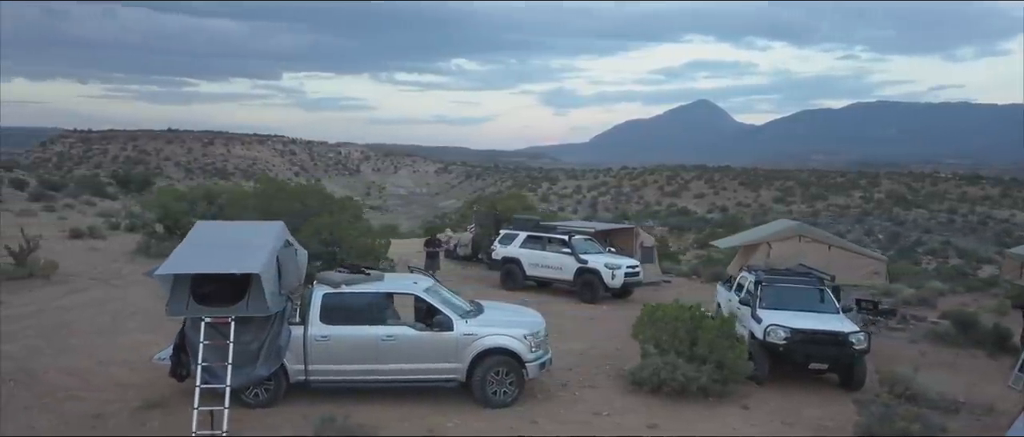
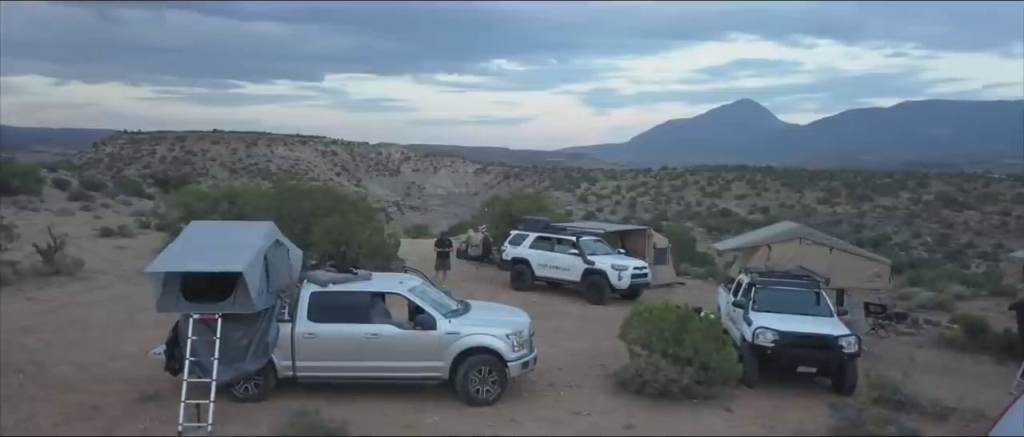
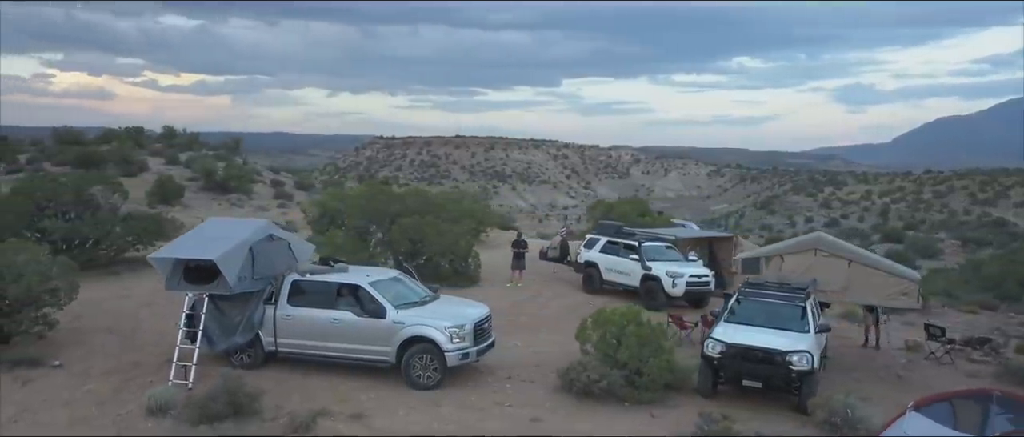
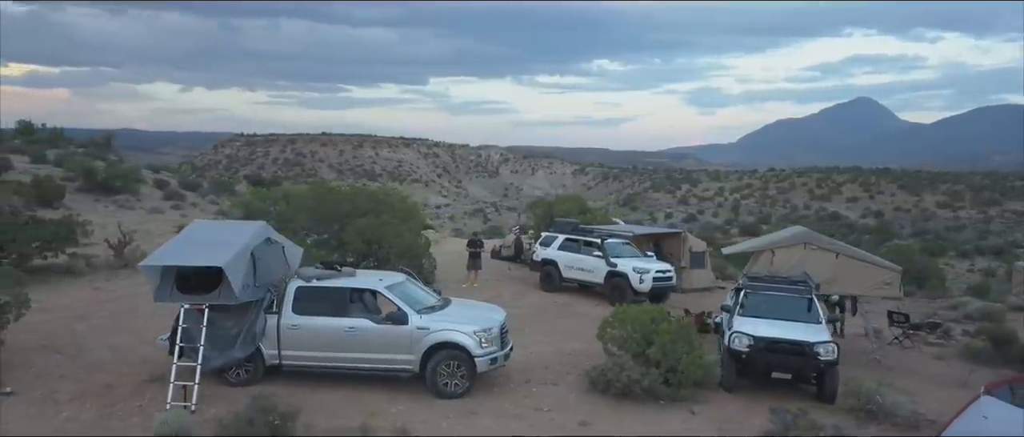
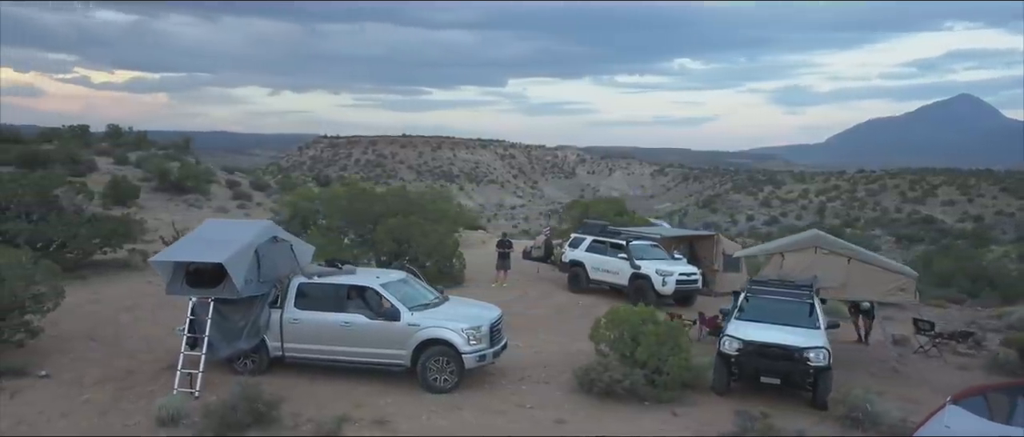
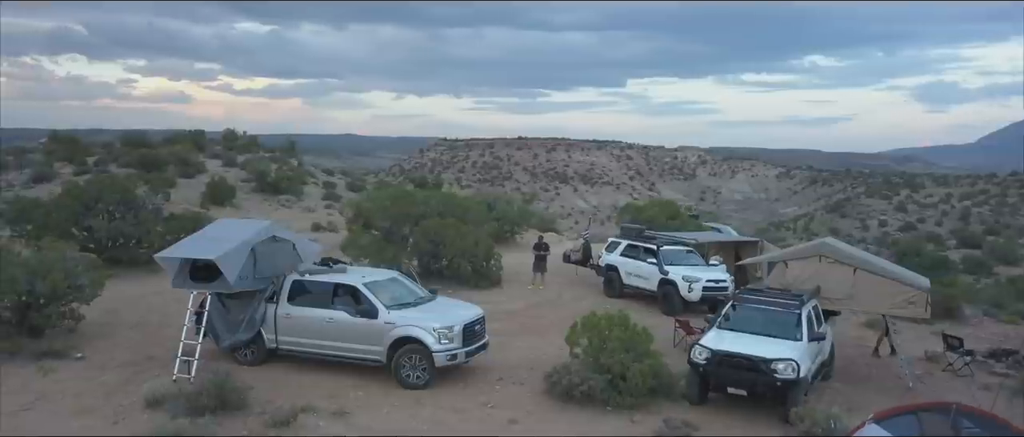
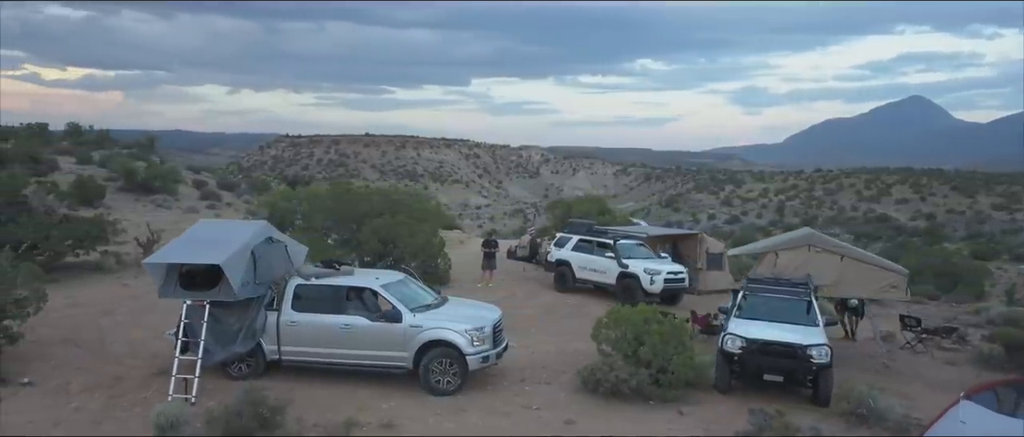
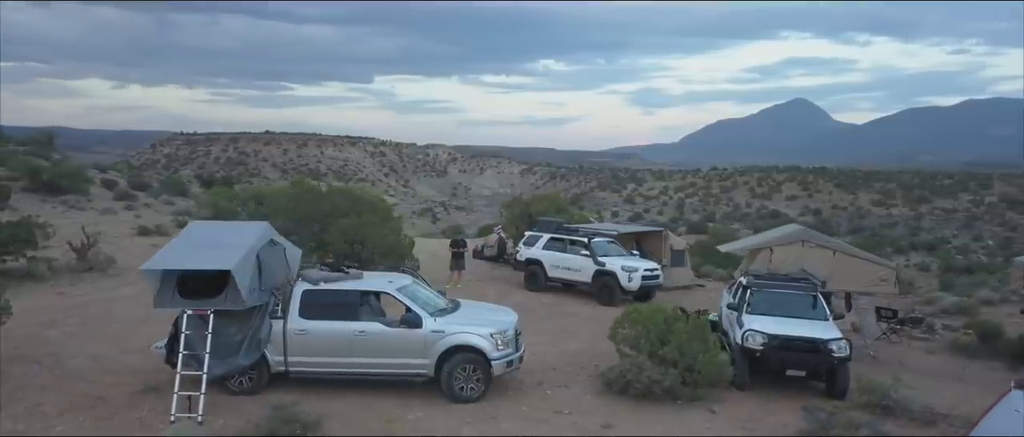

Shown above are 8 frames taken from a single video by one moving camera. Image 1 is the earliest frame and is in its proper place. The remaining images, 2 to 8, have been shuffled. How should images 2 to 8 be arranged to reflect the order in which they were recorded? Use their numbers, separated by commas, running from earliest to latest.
2, 8, 4, 7, 5, 3, 6
